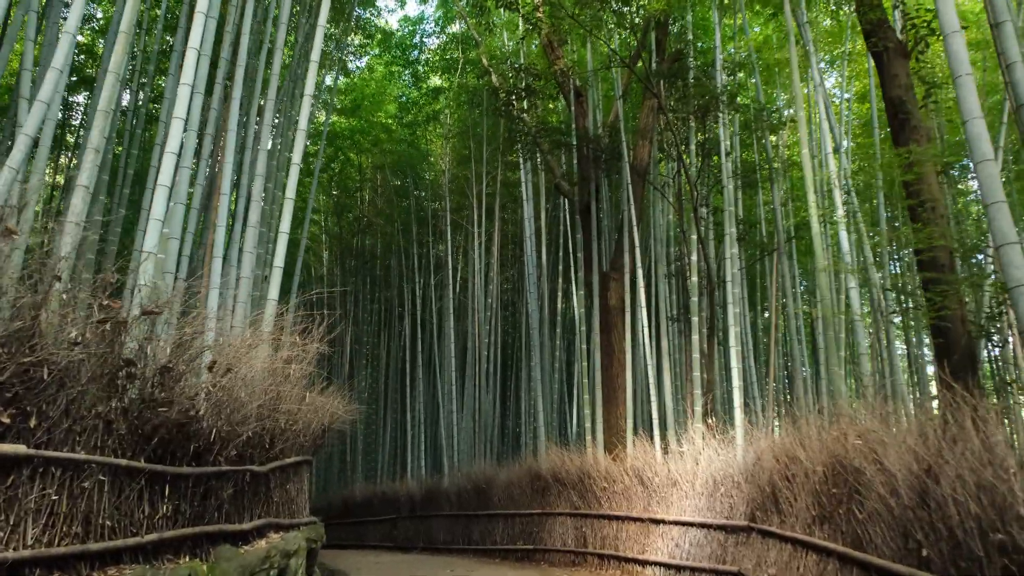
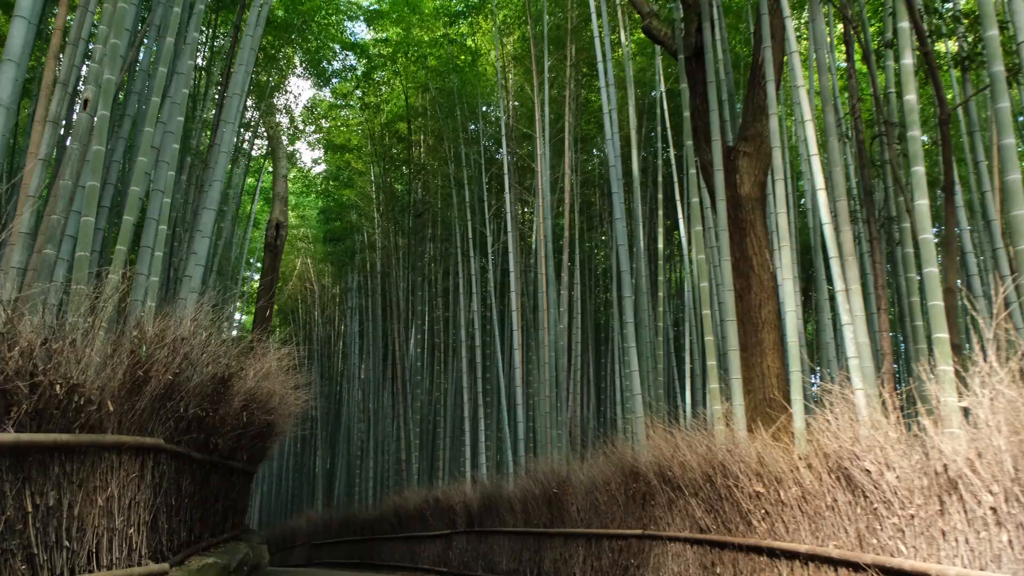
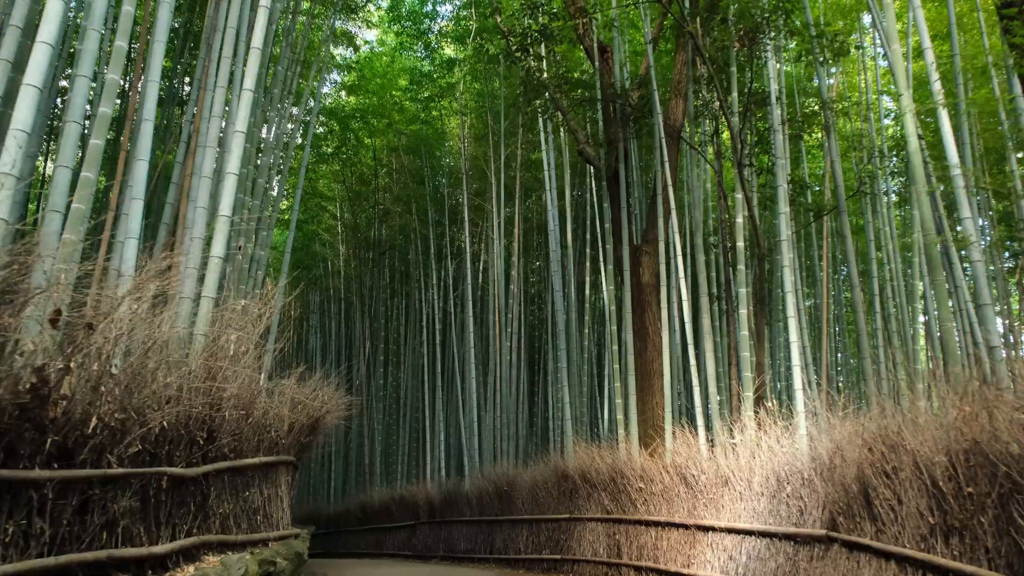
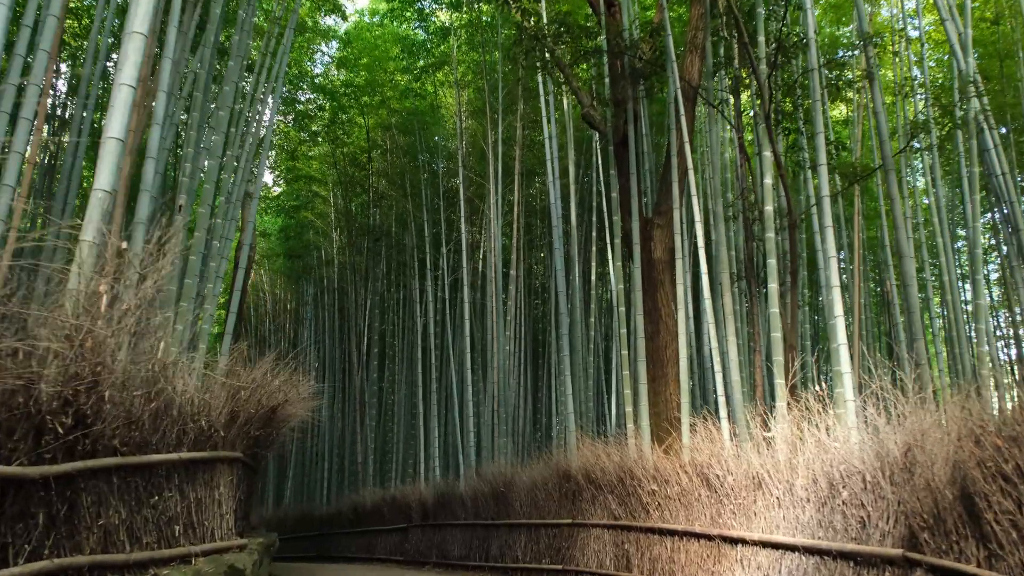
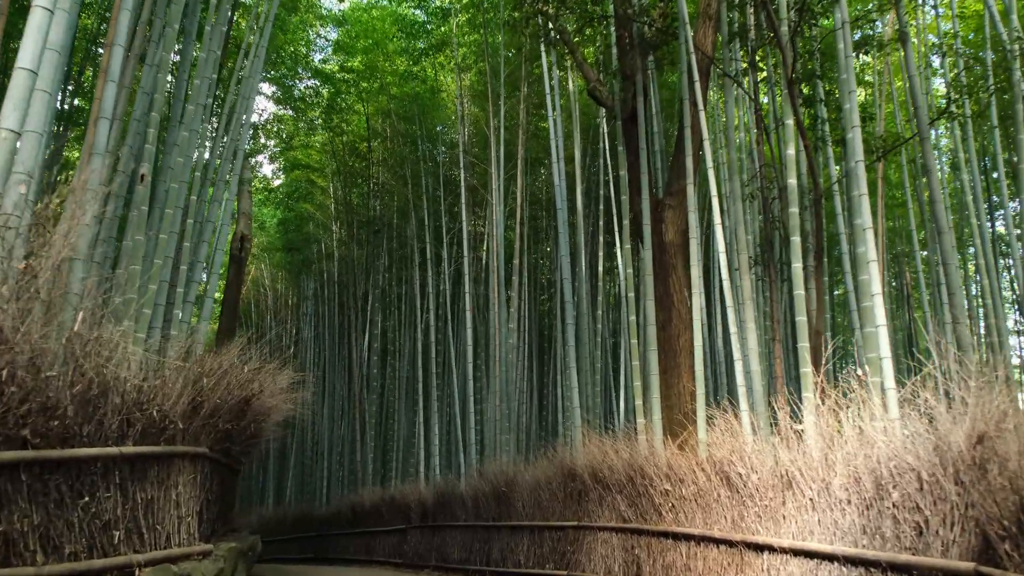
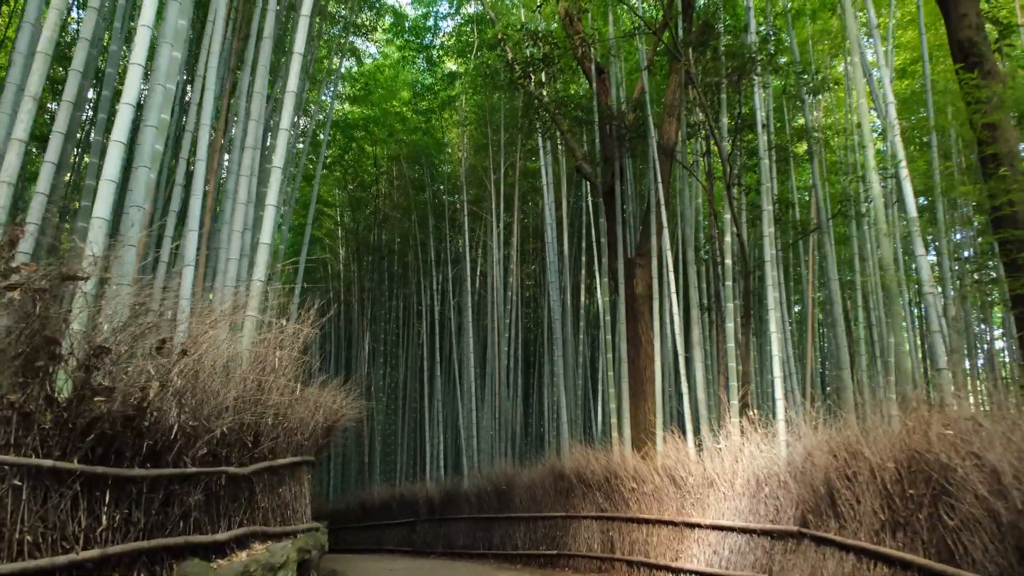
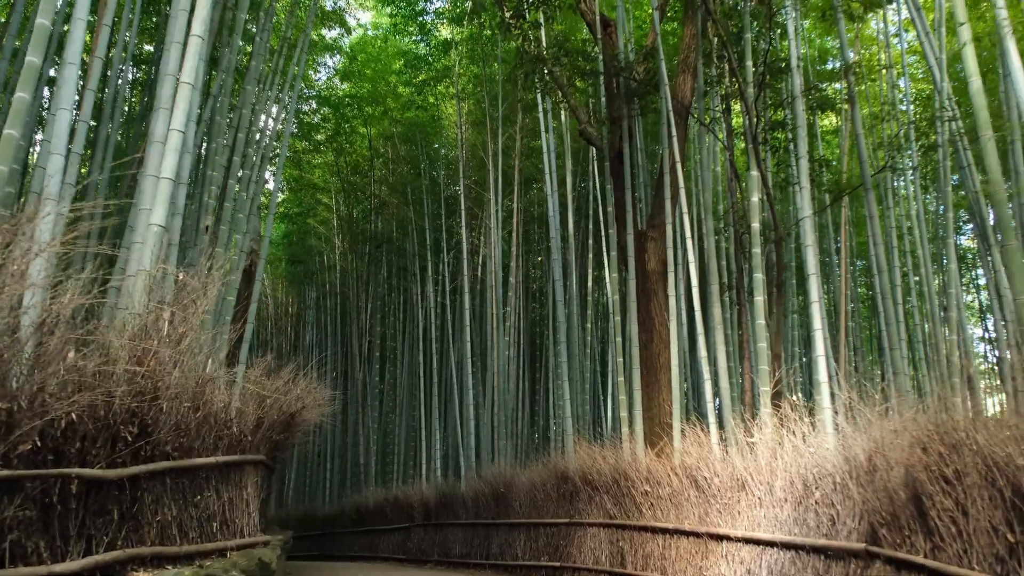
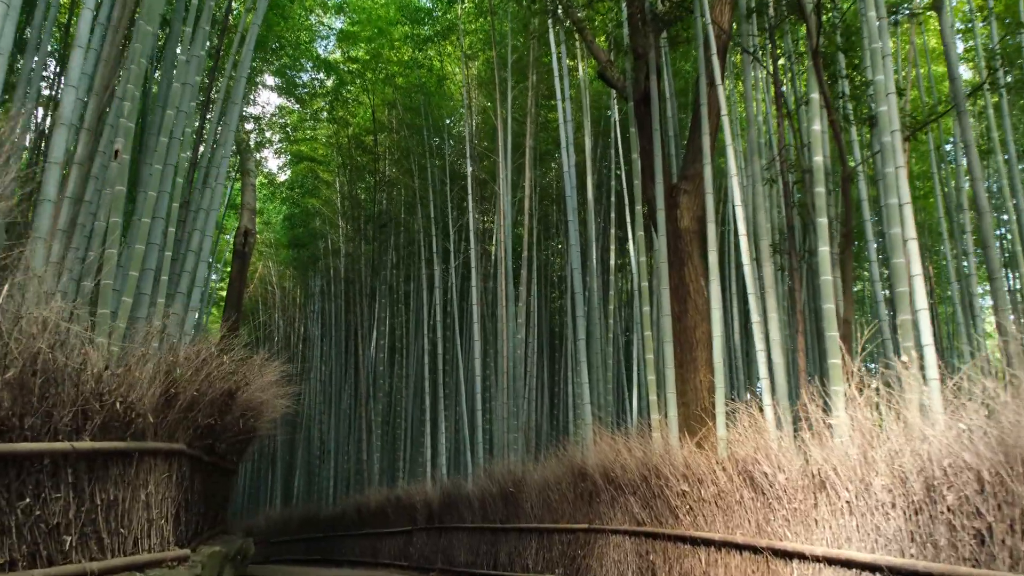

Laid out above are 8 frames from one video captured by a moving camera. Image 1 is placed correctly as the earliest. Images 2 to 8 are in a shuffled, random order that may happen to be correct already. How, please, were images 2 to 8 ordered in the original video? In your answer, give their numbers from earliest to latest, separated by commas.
6, 3, 7, 4, 5, 8, 2
